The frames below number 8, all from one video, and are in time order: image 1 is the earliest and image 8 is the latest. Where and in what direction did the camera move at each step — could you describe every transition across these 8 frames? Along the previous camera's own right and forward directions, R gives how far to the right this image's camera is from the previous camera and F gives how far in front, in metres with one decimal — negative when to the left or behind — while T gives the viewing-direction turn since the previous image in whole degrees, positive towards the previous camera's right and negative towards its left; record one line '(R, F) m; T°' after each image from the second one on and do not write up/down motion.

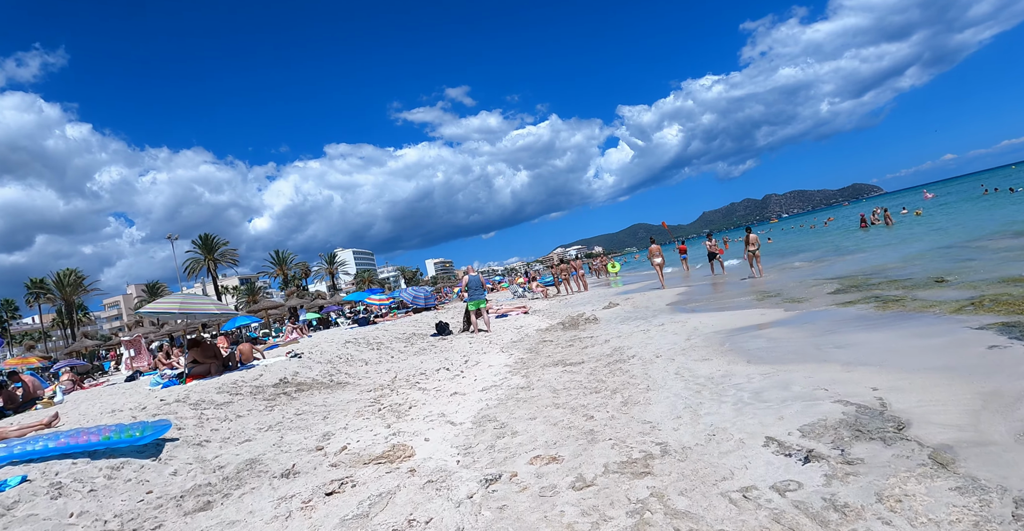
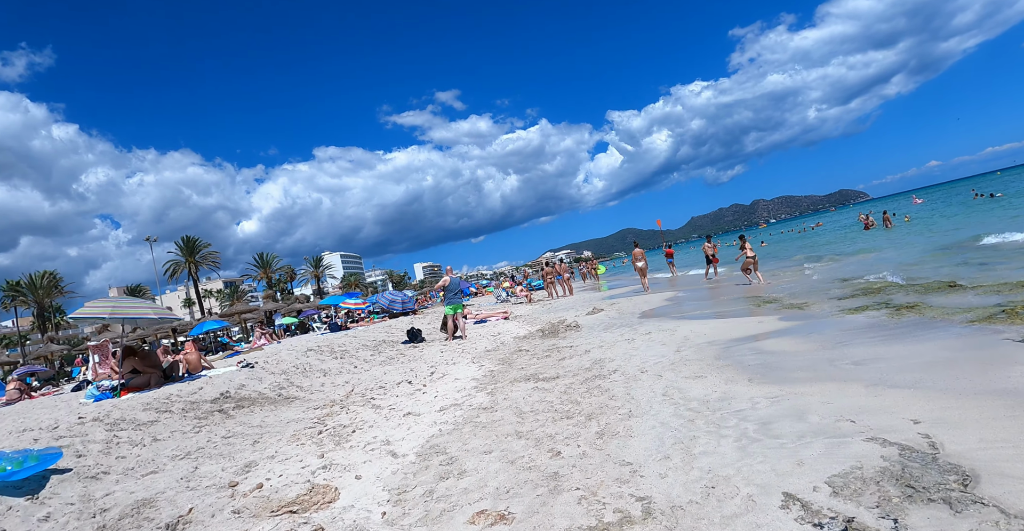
(+0.3, +1.0) m; +1°
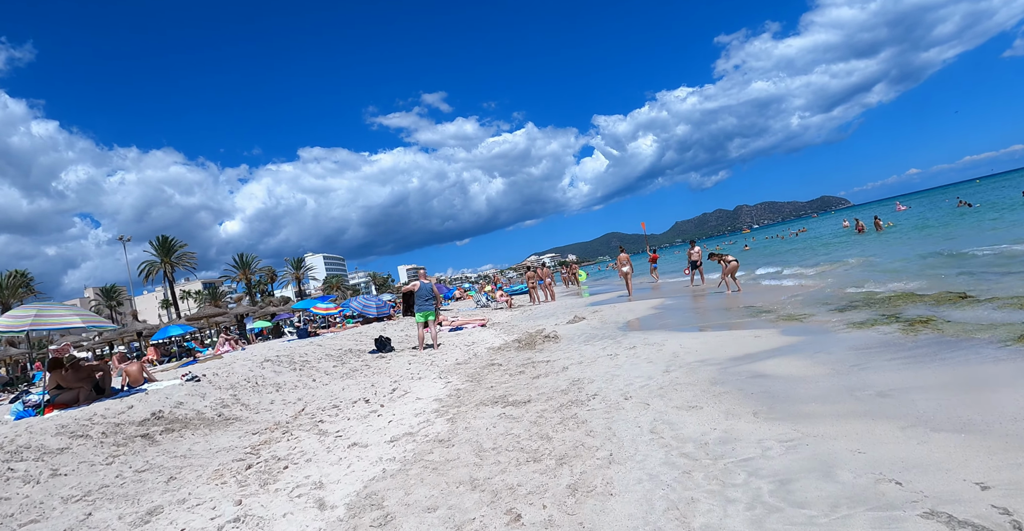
(+0.2, +0.9) m; +2°
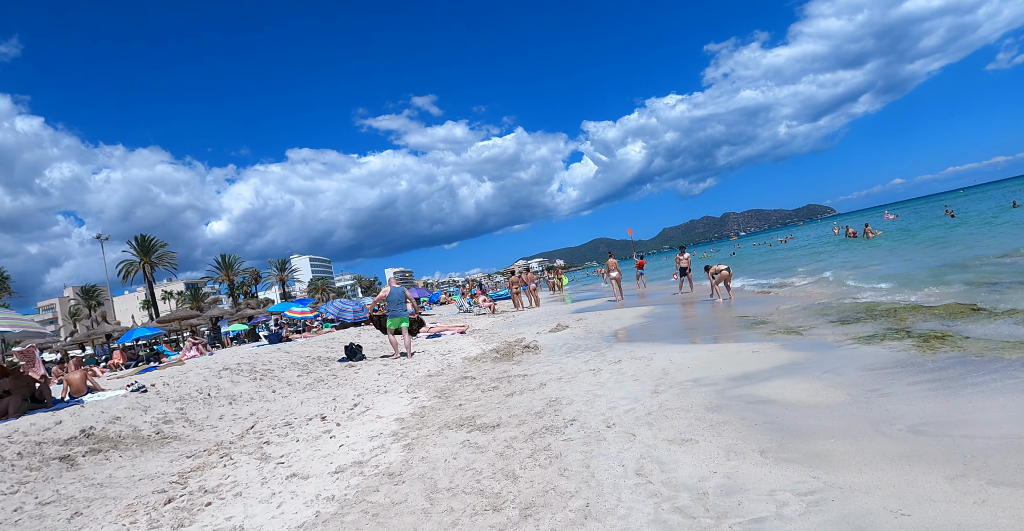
(+0.2, +0.7) m; +1°
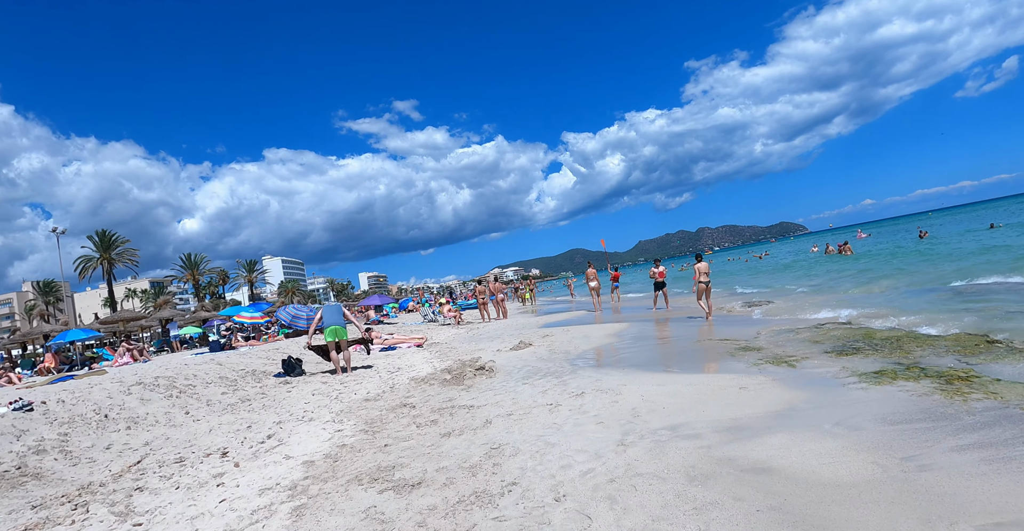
(+0.3, +1.1) m; +3°
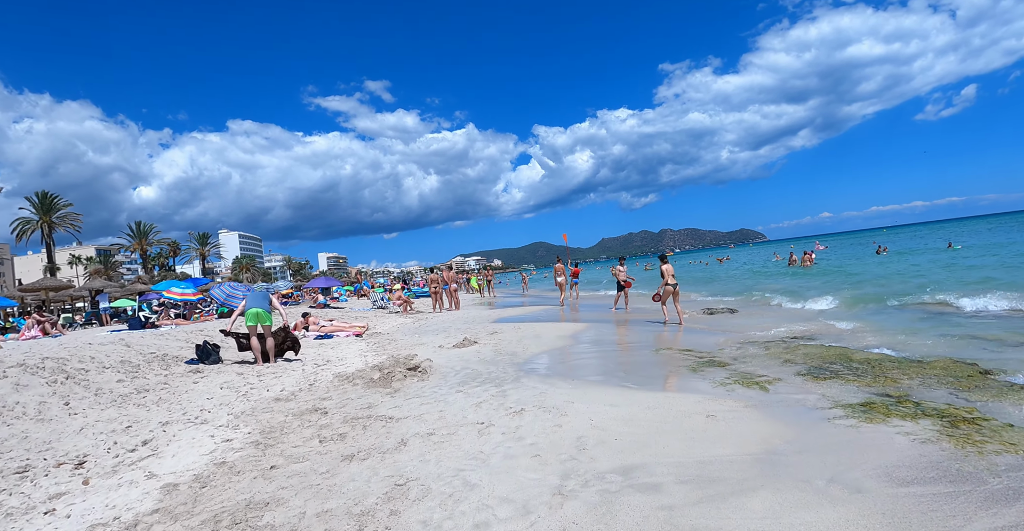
(+0.3, +0.9) m; +4°
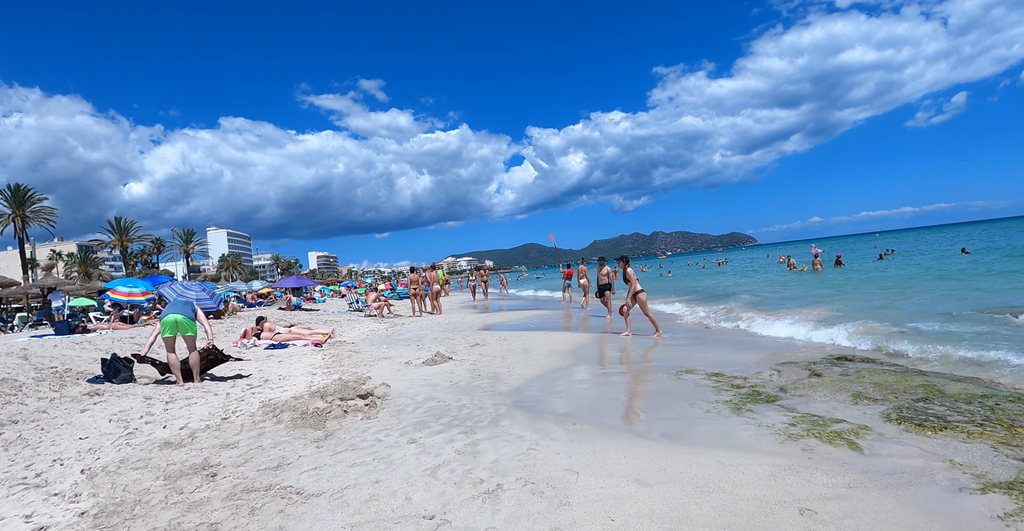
(+0.1, +1.7) m; +1°
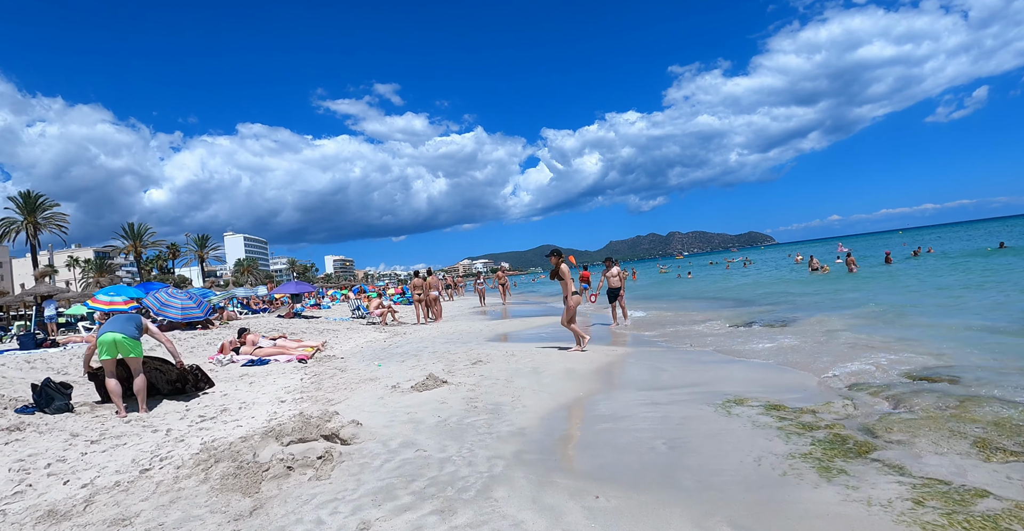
(+0.1, +1.3) m; -2°
